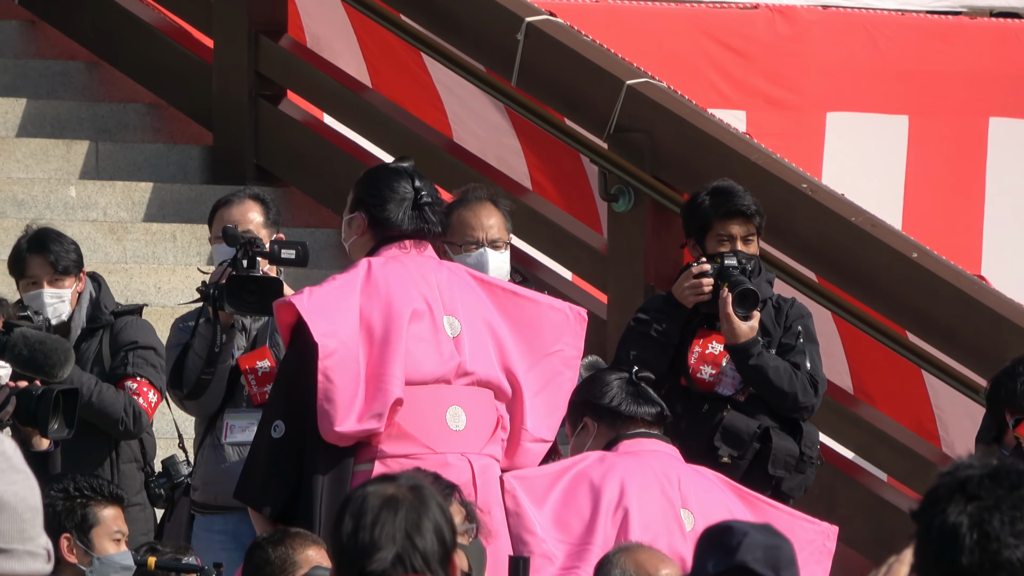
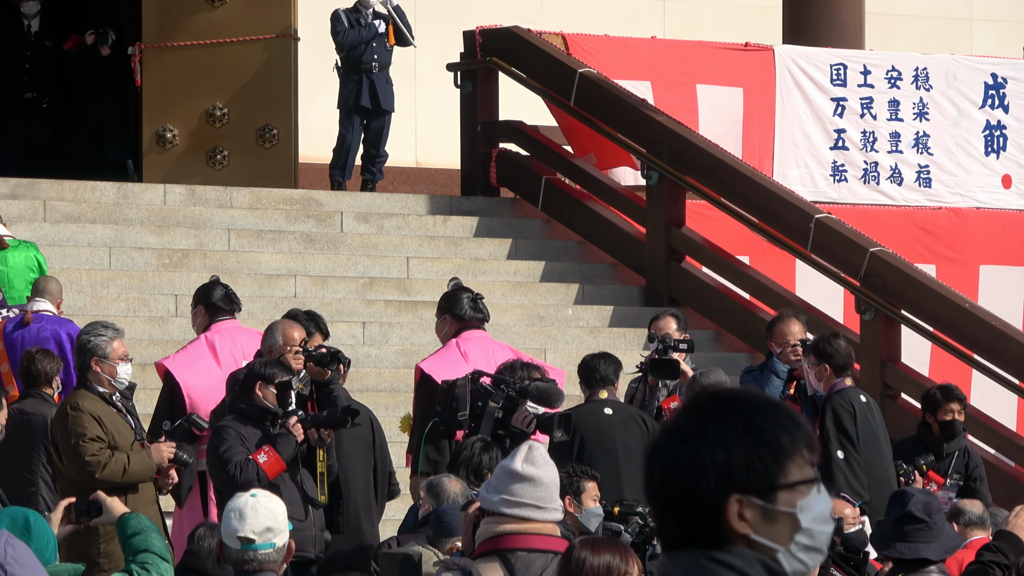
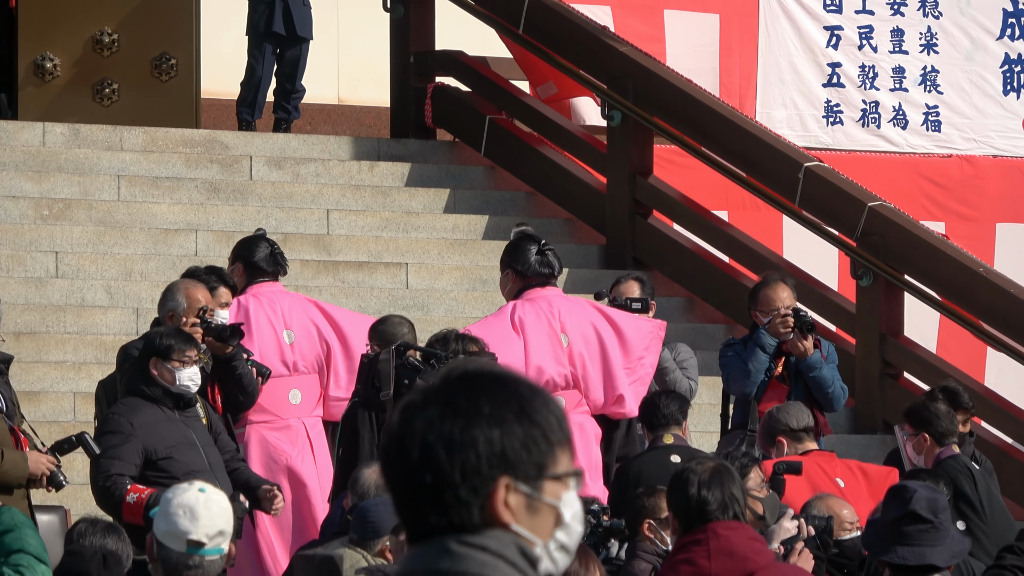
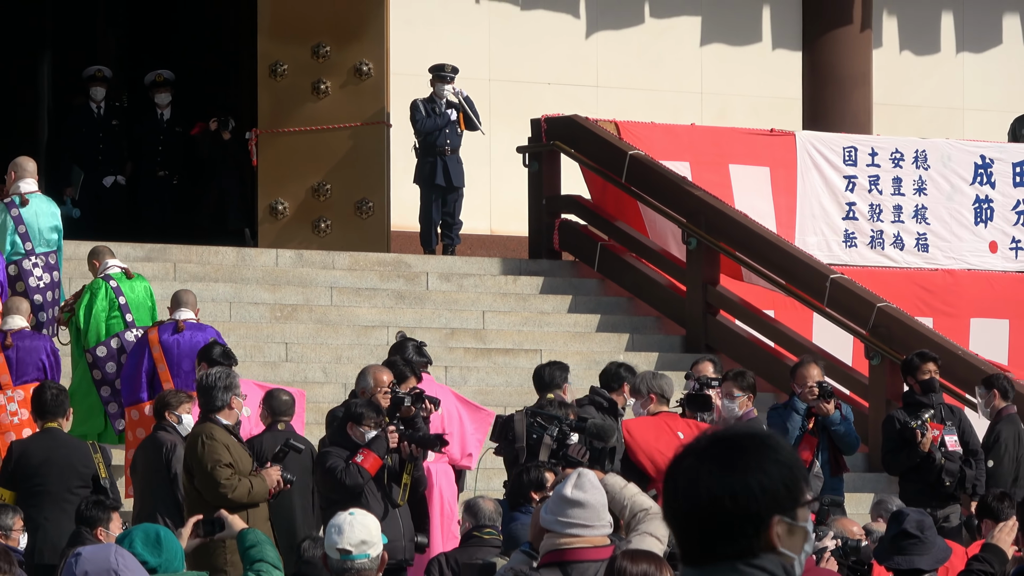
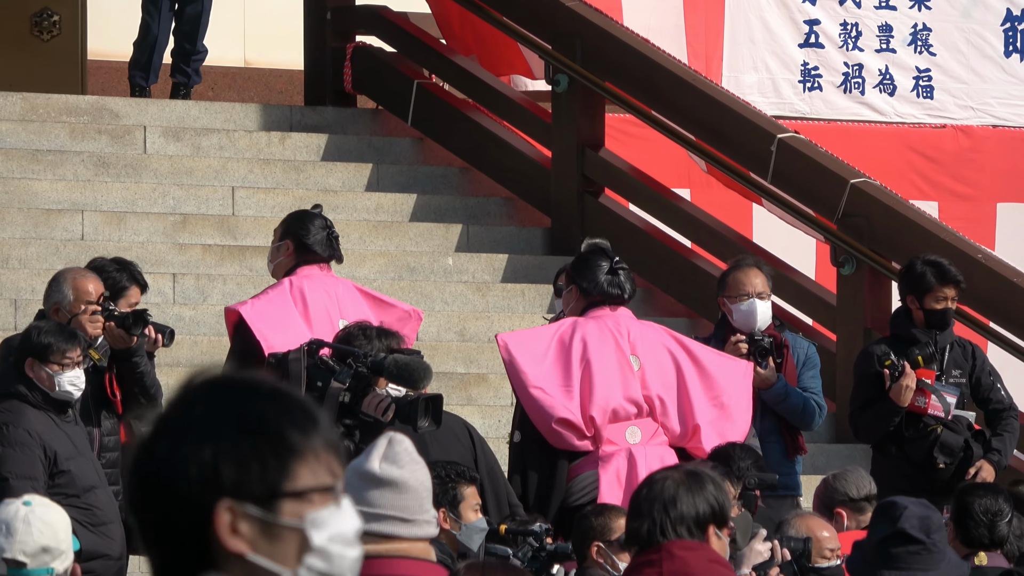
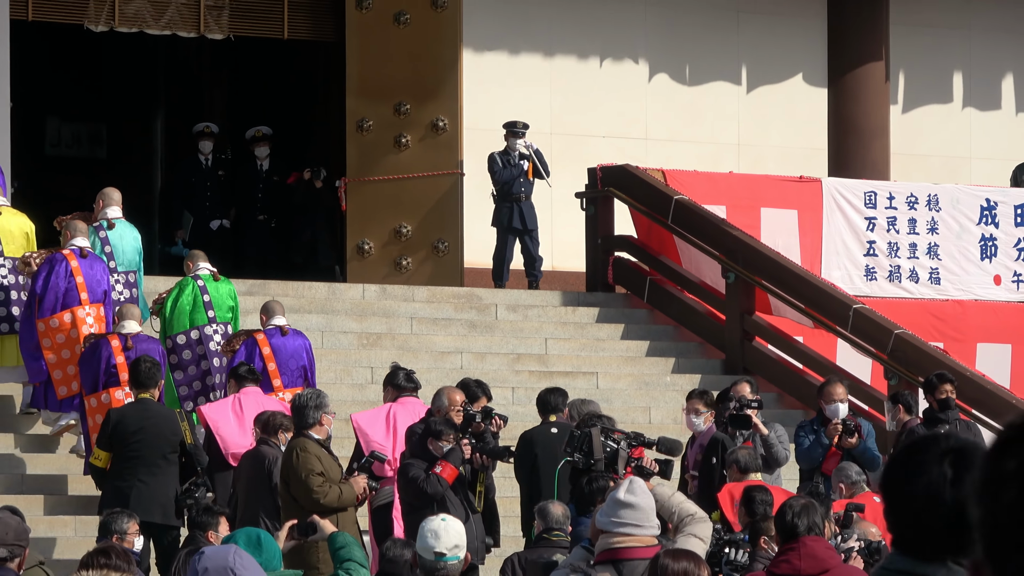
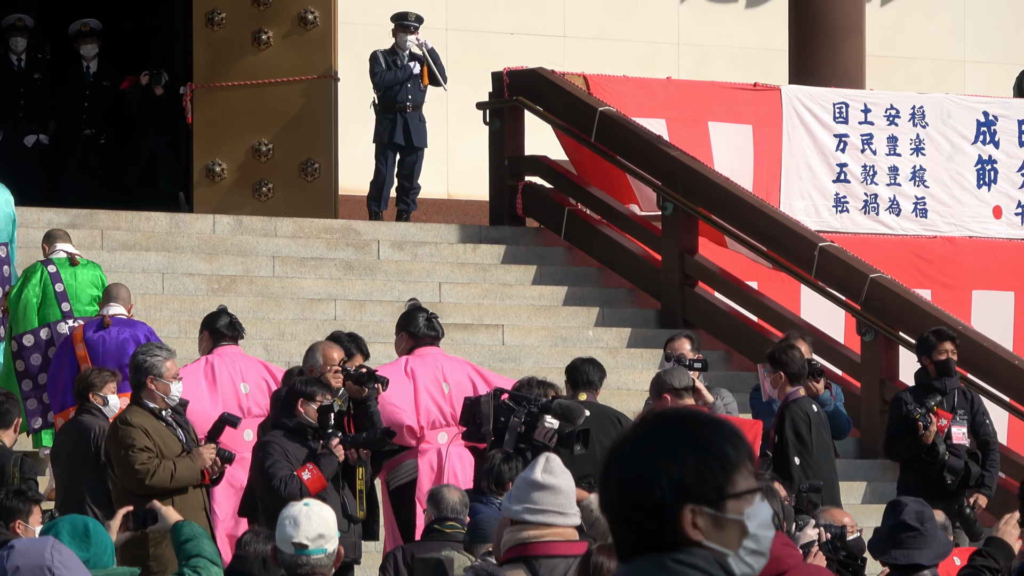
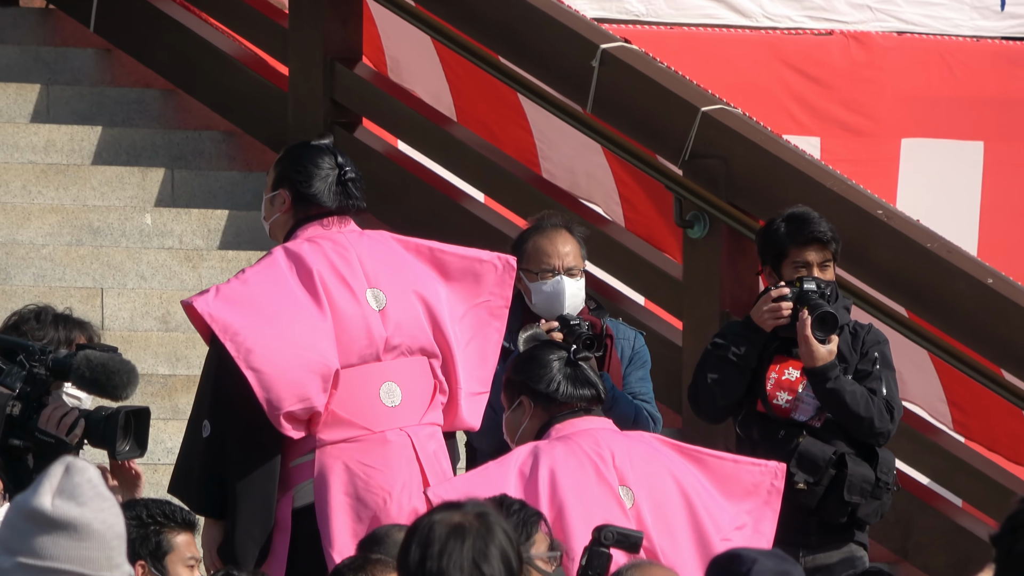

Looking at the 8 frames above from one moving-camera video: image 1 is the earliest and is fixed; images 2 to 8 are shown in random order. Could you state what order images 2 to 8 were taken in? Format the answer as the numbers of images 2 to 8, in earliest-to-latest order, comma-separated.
8, 5, 3, 2, 7, 4, 6
